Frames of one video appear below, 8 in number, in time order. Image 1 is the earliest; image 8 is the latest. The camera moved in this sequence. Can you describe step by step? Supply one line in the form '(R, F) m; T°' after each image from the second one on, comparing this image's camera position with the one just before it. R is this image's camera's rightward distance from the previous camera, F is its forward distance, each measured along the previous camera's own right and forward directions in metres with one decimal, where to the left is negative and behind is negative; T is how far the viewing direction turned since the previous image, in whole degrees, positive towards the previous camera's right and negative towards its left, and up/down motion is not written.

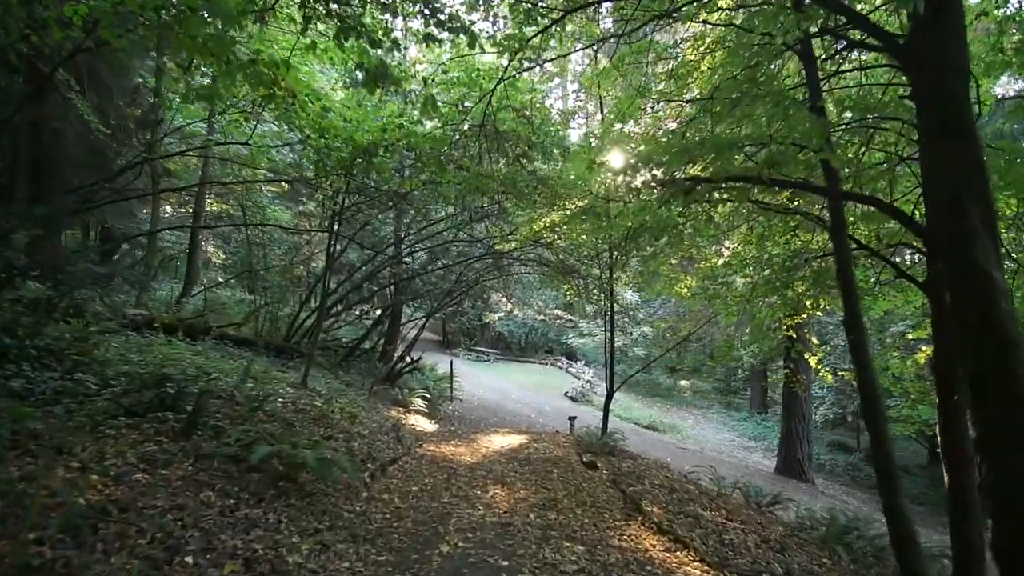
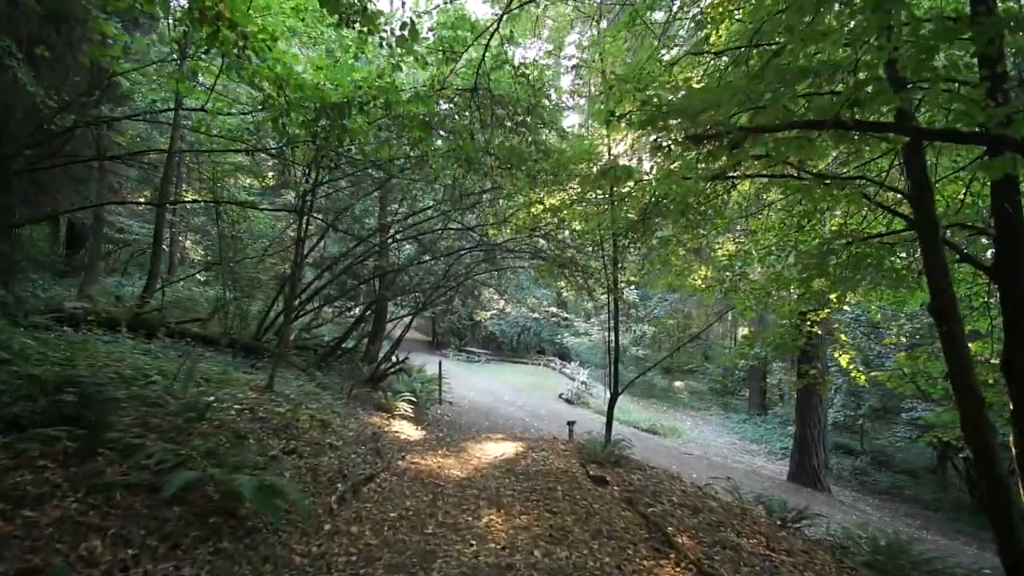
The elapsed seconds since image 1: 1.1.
(-0.1, +1.0) m; +1°
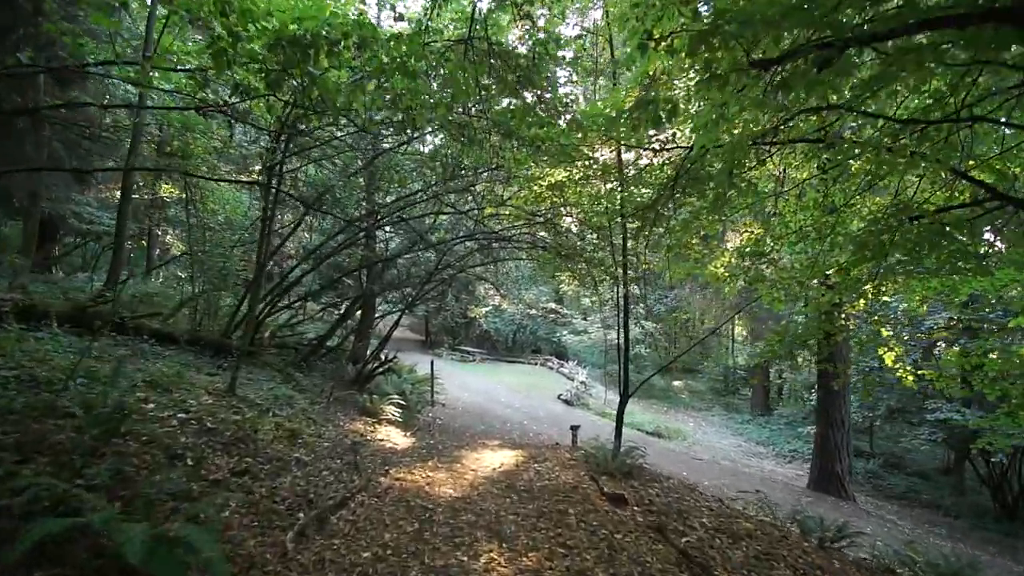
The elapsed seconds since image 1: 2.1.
(-0.1, +1.0) m; +1°
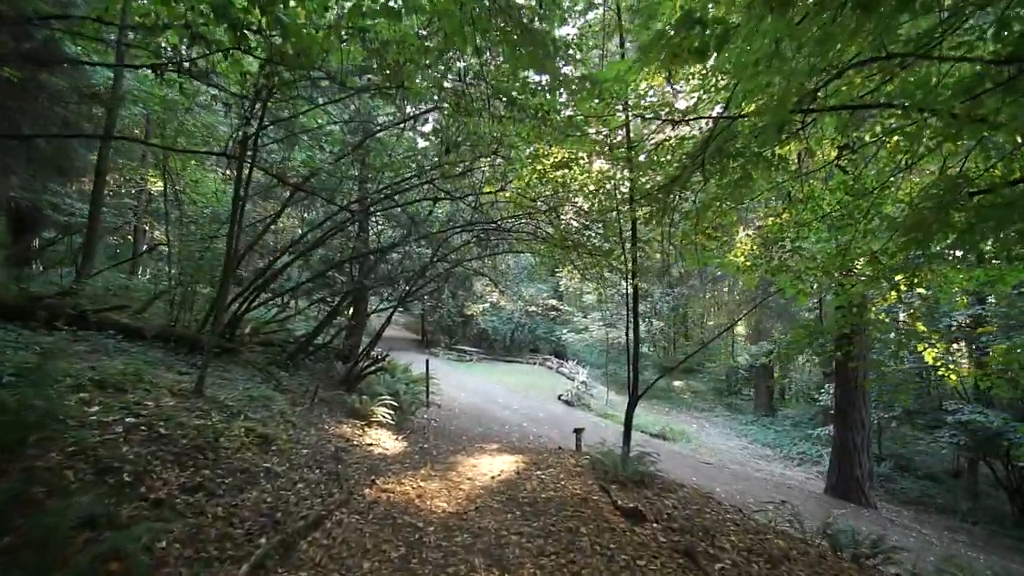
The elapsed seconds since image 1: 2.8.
(0.0, +0.7) m; 0°
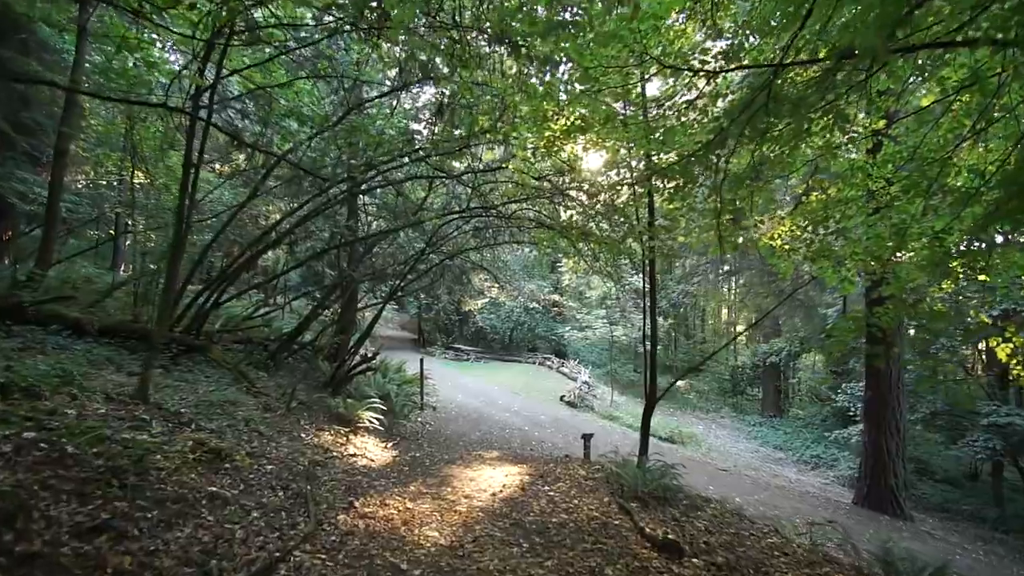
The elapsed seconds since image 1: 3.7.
(-0.1, +0.9) m; 0°
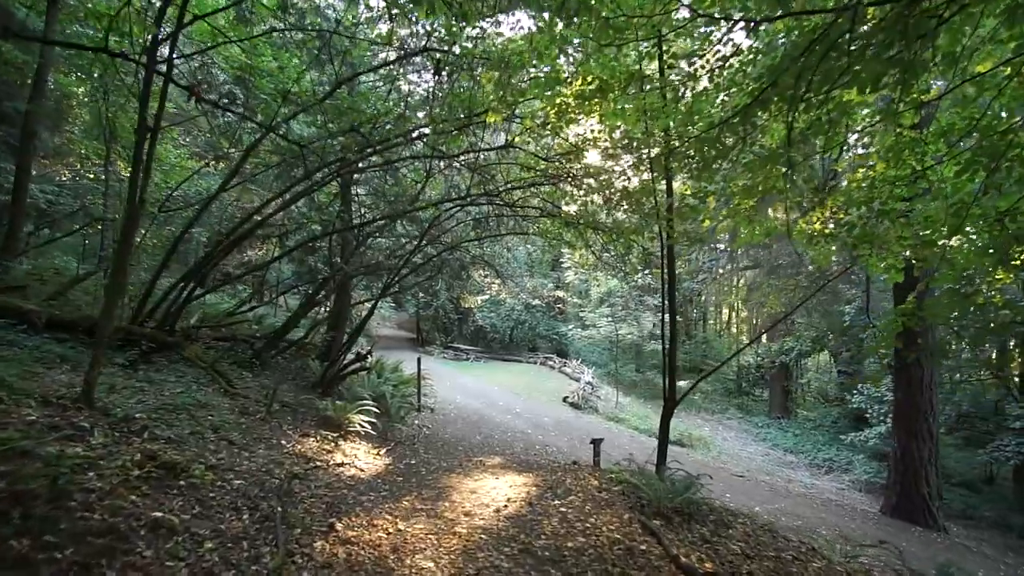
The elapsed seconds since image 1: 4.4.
(-0.1, +0.7) m; 0°
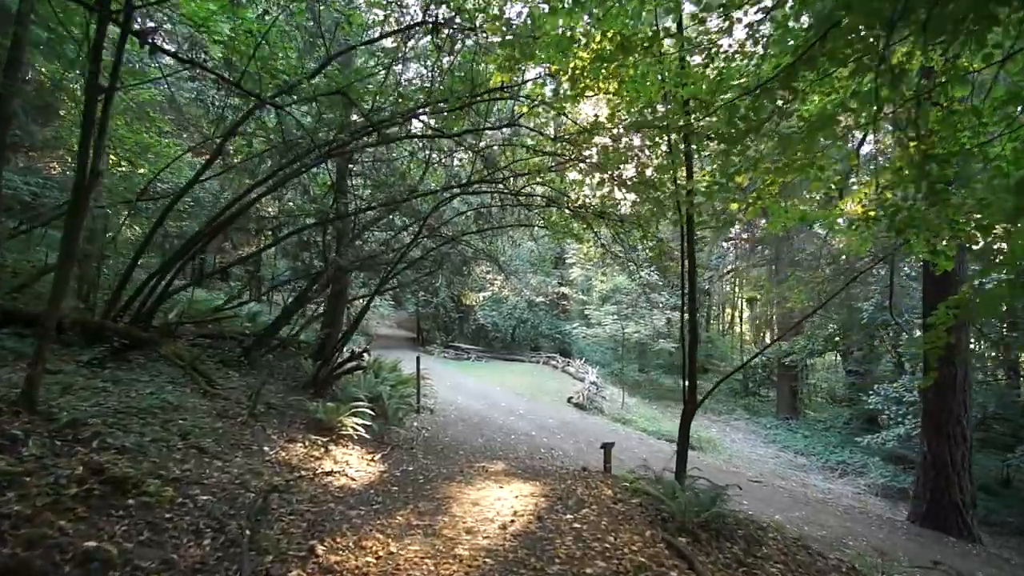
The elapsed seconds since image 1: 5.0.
(-0.1, +0.6) m; 0°
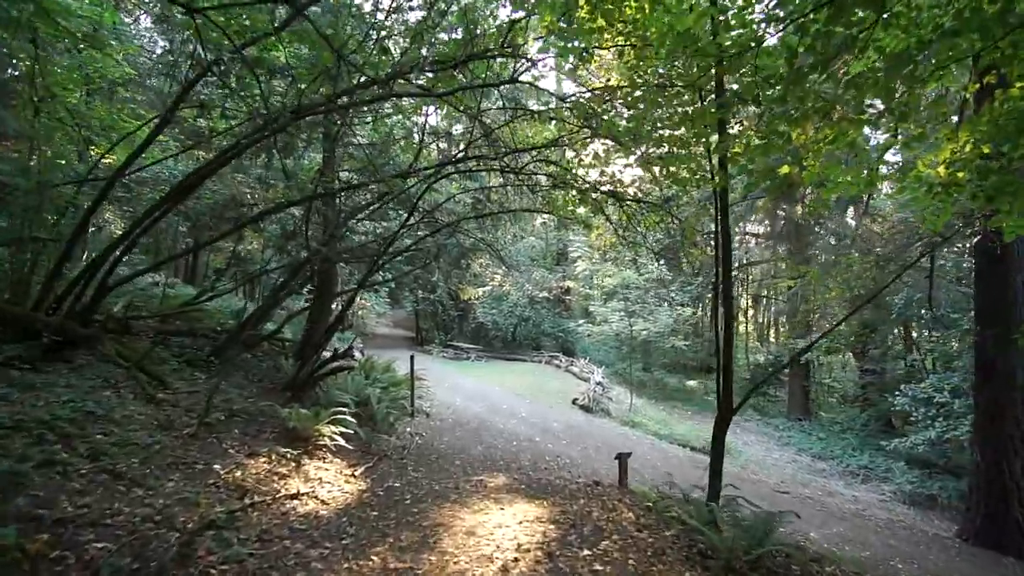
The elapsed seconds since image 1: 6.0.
(0.0, +1.0) m; 0°
